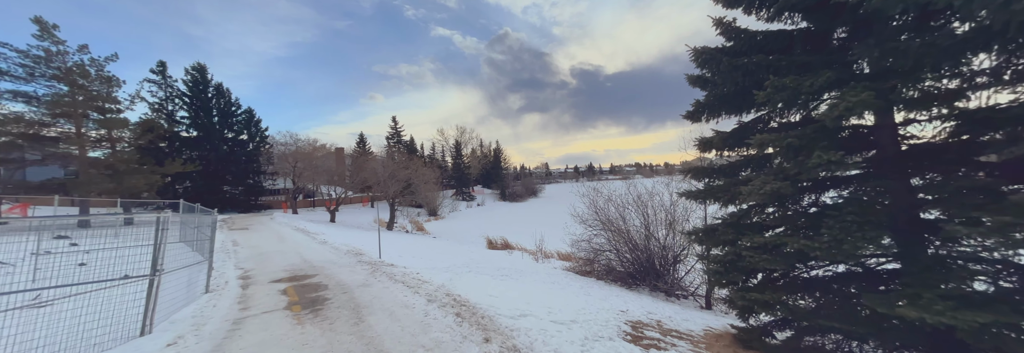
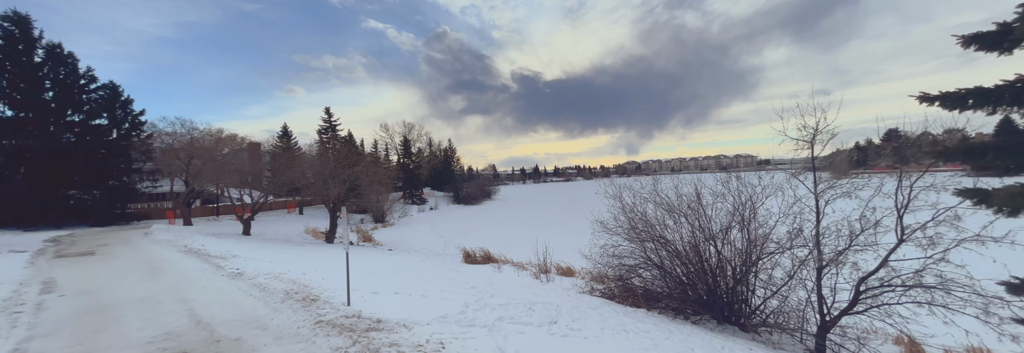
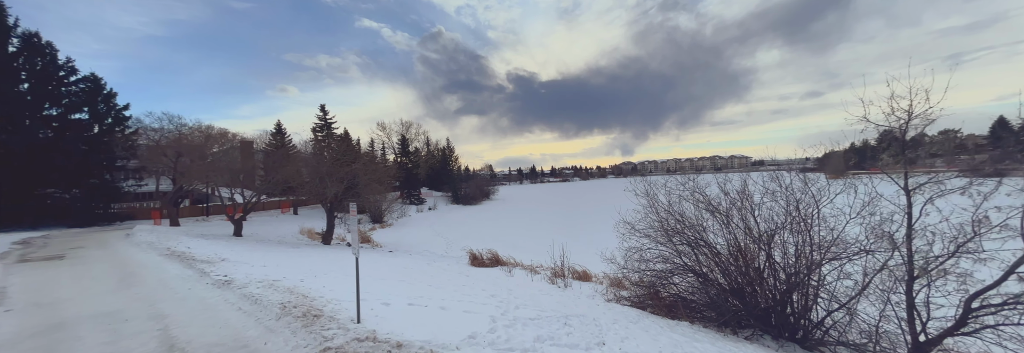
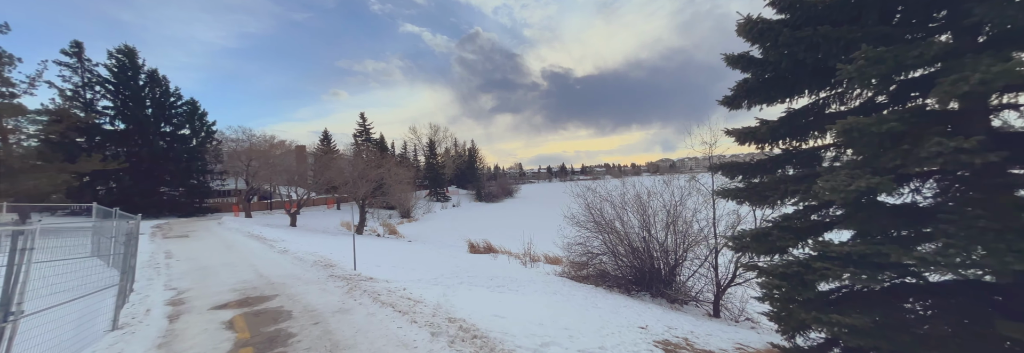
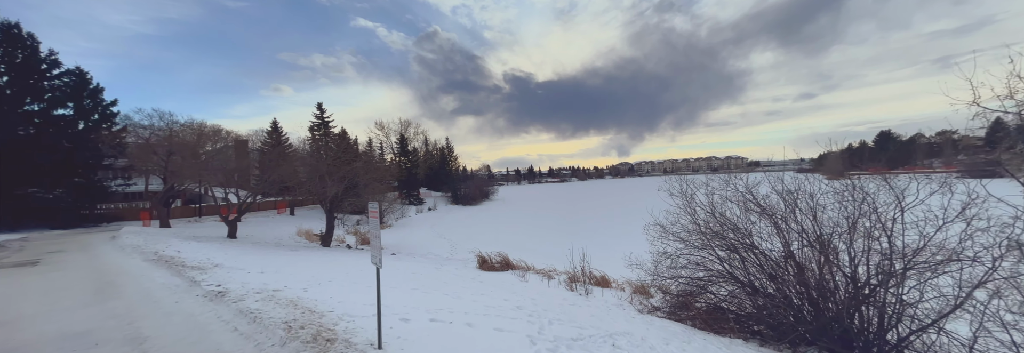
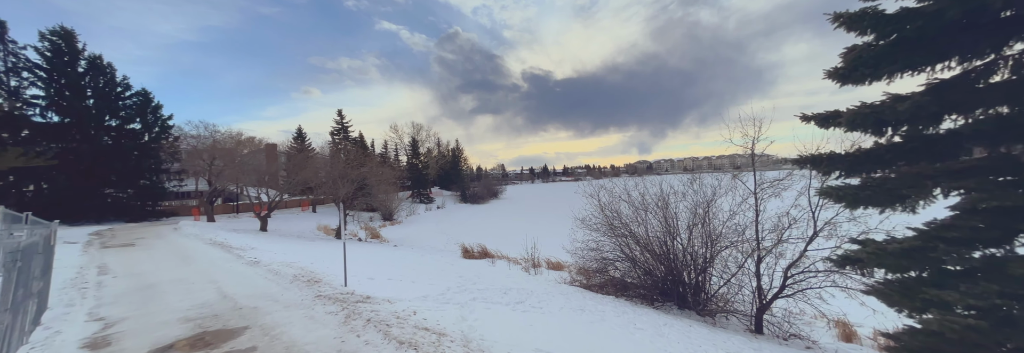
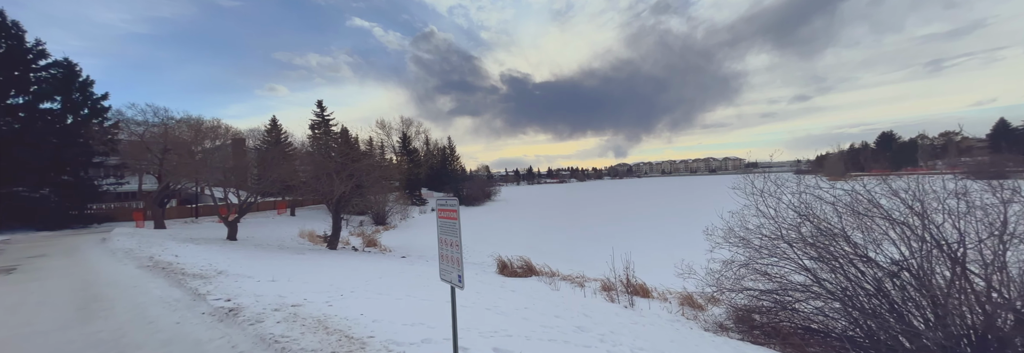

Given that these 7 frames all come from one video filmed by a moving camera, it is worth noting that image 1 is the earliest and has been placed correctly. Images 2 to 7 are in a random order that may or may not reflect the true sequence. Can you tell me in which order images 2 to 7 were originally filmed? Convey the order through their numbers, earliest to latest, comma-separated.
4, 6, 2, 3, 5, 7
